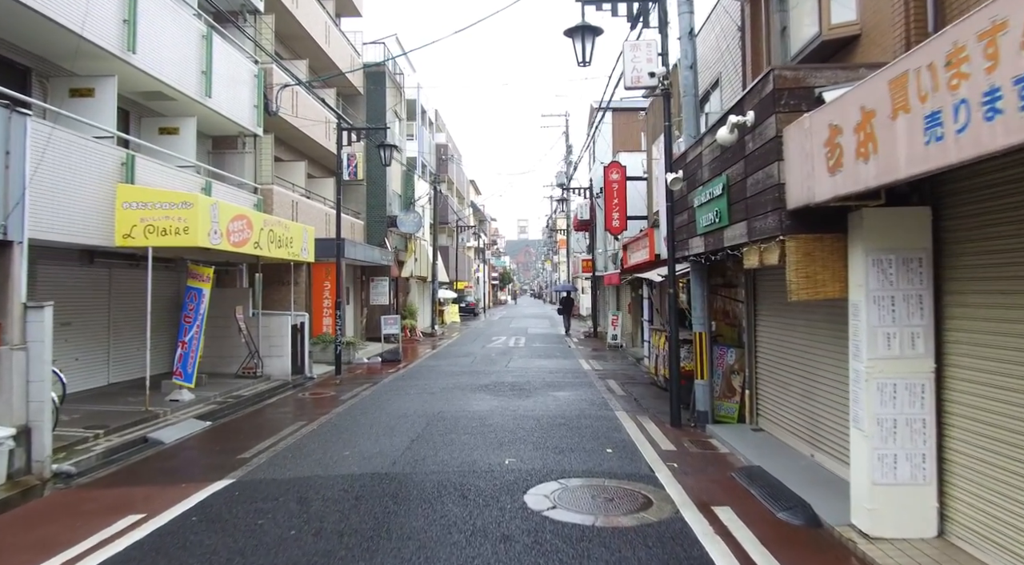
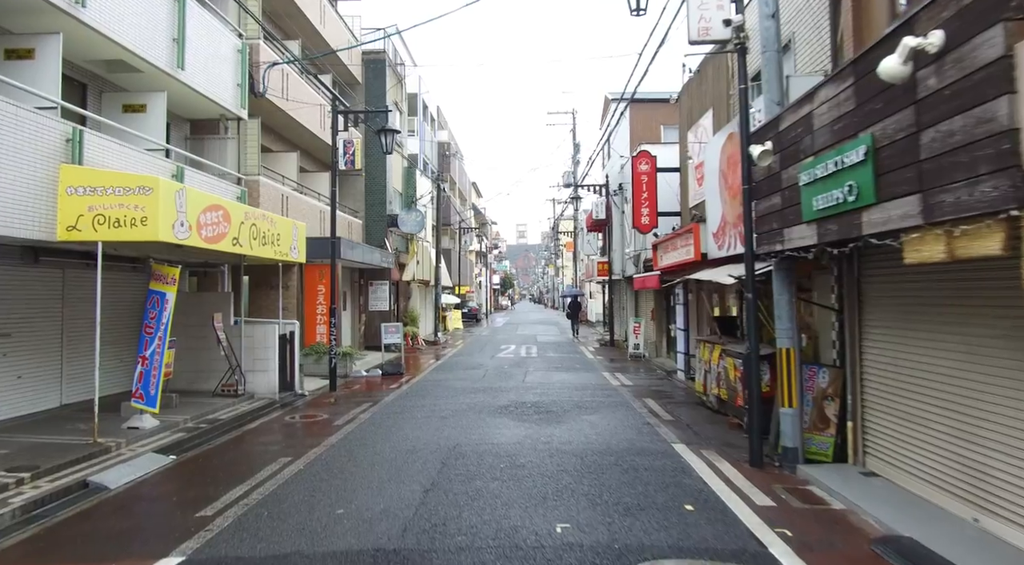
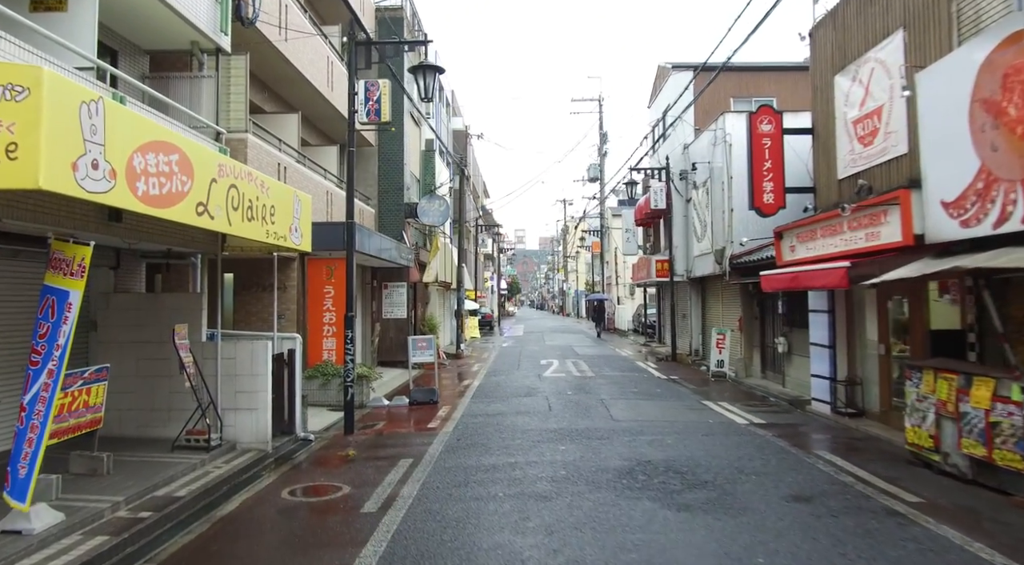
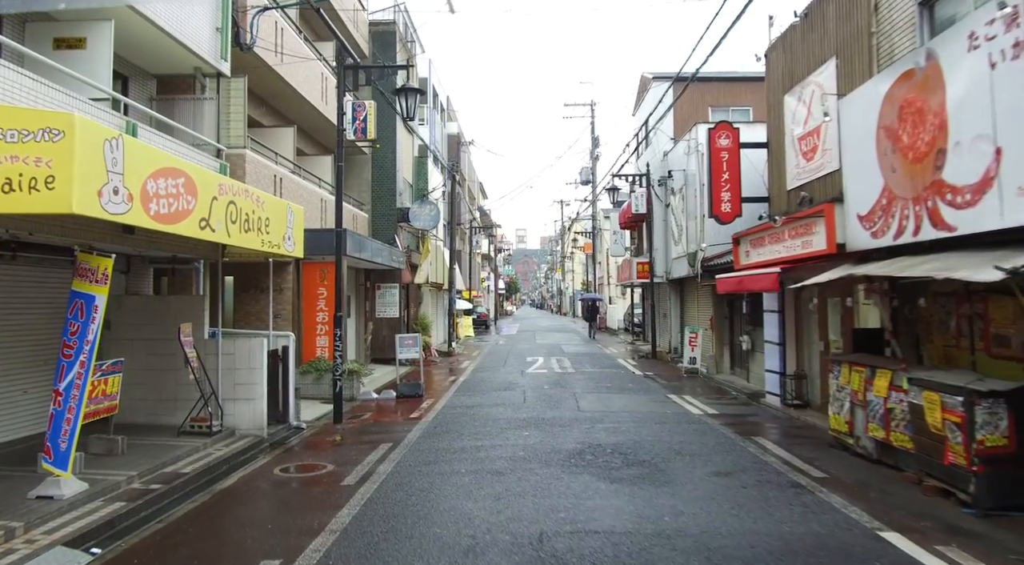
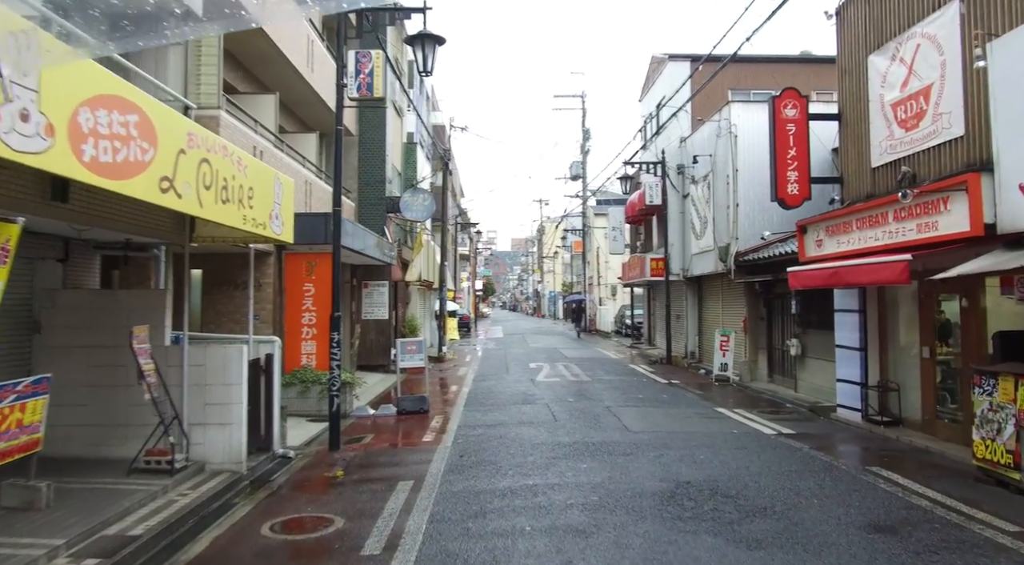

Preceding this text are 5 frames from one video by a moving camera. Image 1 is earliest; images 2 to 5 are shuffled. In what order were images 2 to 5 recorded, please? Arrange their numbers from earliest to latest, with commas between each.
2, 4, 3, 5
